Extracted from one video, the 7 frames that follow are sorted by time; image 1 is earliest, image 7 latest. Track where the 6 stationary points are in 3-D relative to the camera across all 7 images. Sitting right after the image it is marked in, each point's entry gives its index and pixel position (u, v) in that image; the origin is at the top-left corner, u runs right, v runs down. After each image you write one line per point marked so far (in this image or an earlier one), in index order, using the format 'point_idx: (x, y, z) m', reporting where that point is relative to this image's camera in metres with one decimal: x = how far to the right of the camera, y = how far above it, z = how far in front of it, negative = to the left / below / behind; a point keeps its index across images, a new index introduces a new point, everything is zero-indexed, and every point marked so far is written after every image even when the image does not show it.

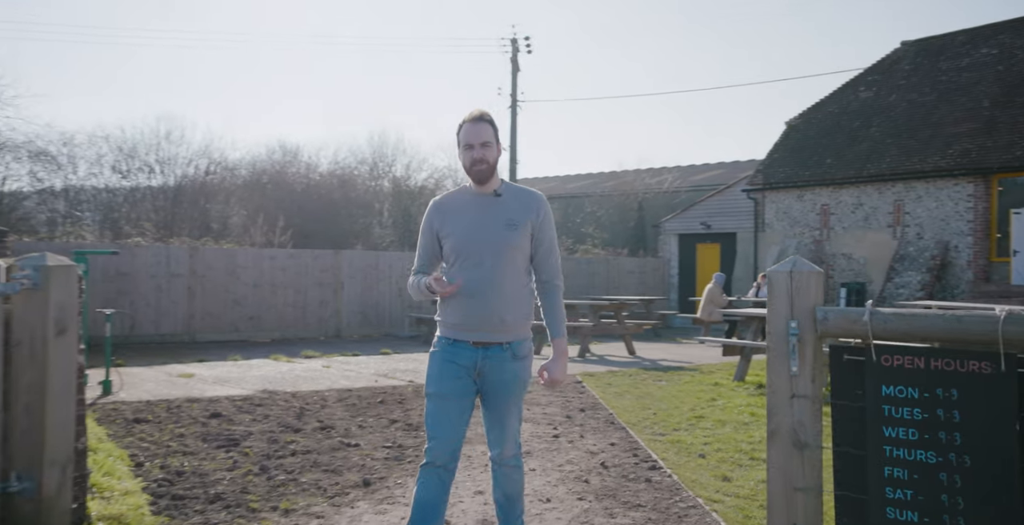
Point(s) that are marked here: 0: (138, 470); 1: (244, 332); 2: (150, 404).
0: (-2.7, -1.5, +5.0) m
1: (-5.7, -1.5, +15.0) m
2: (-4.0, -1.6, +7.8) m
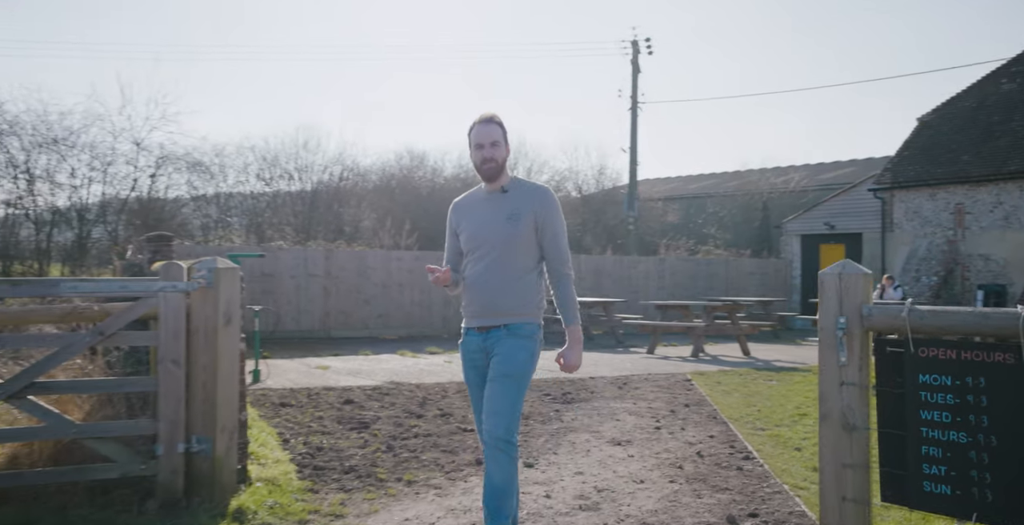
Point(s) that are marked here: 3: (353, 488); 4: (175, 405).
0: (-1.8, -1.5, +5.8) m
1: (-3.1, -1.5, +16.1) m
2: (-2.7, -1.6, +8.7) m
3: (-1.0, -1.4, +4.5) m
4: (-2.1, -0.9, +4.3) m
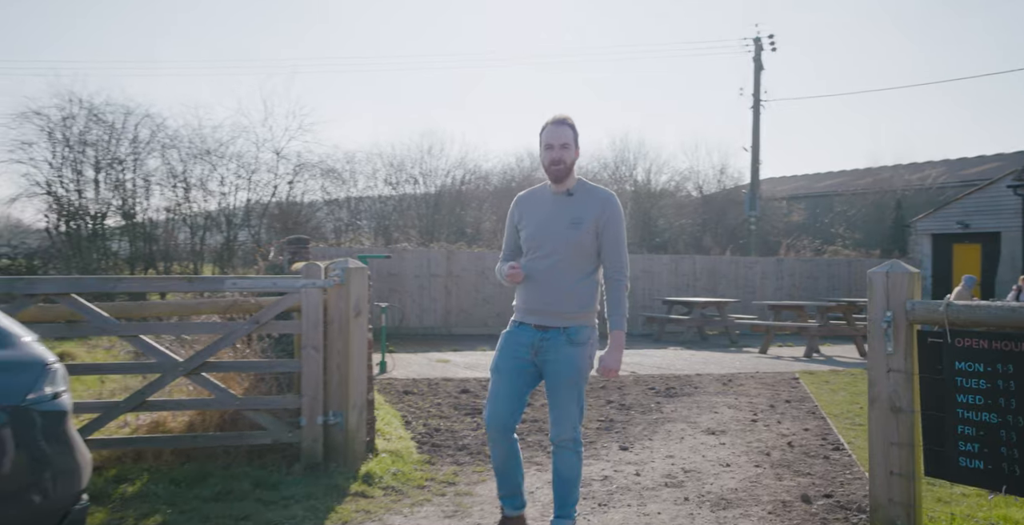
0: (-0.9, -1.5, +6.4) m
1: (-0.5, -1.5, +16.8) m
2: (-1.3, -1.6, +9.5) m
3: (-0.3, -1.4, +5.1) m
4: (-1.4, -0.9, +5.0) m
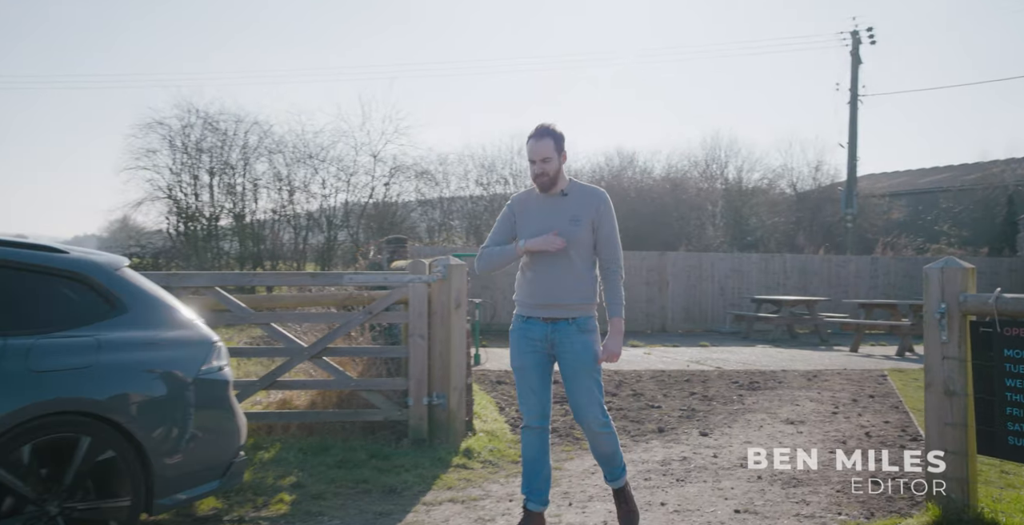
0: (-0.1, -1.4, +6.9) m
1: (+1.7, -1.5, +17.2) m
2: (-0.1, -1.5, +10.0) m
3: (+0.4, -1.3, +5.5) m
4: (-0.7, -0.8, +5.6) m
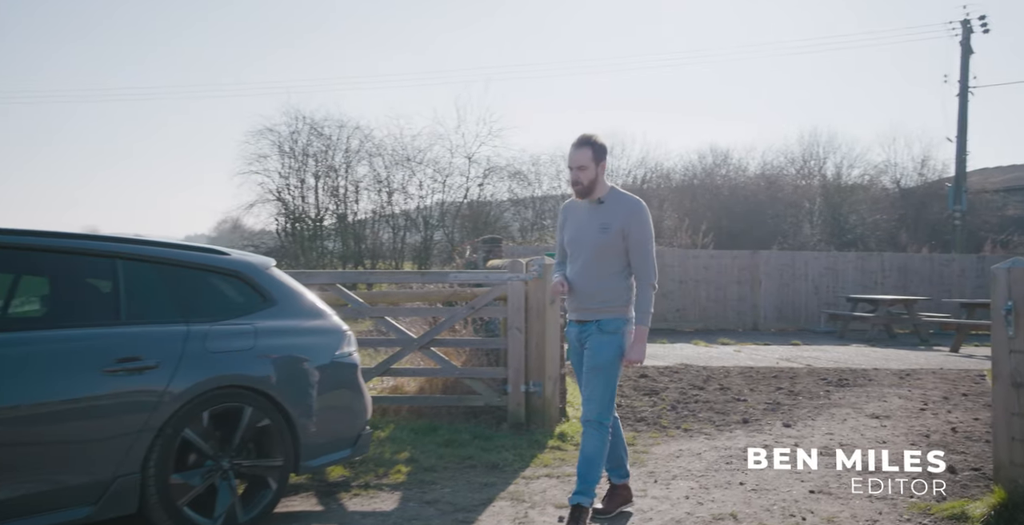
0: (+0.8, -1.4, +7.3) m
1: (+3.9, -1.5, +17.3) m
2: (+1.3, -1.5, +10.4) m
3: (+1.1, -1.3, +5.9) m
4: (+0.1, -0.8, +6.1) m
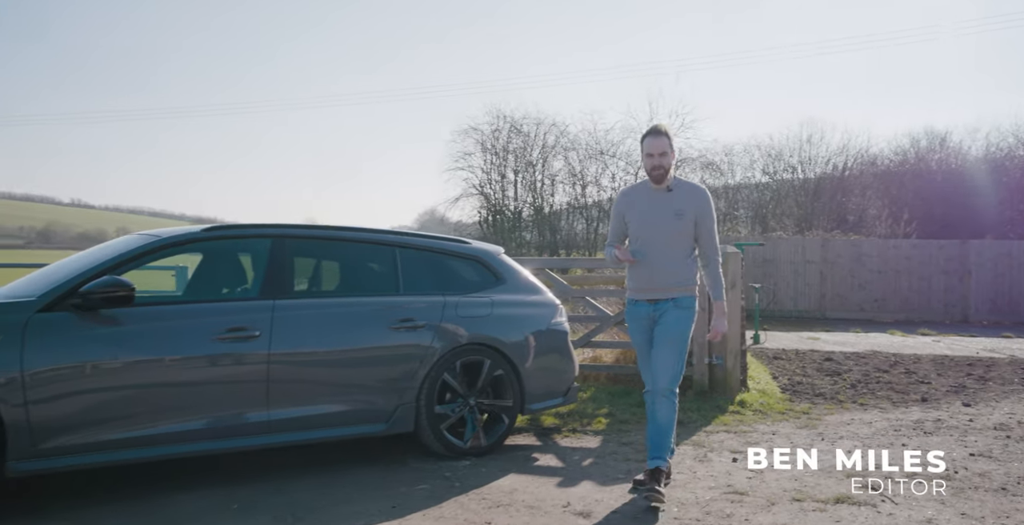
0: (+2.9, -1.3, +7.8) m
1: (+8.5, -1.2, +16.6) m
2: (+4.2, -1.4, +10.7) m
3: (+2.8, -1.2, +6.3) m
4: (+1.9, -0.7, +6.9) m
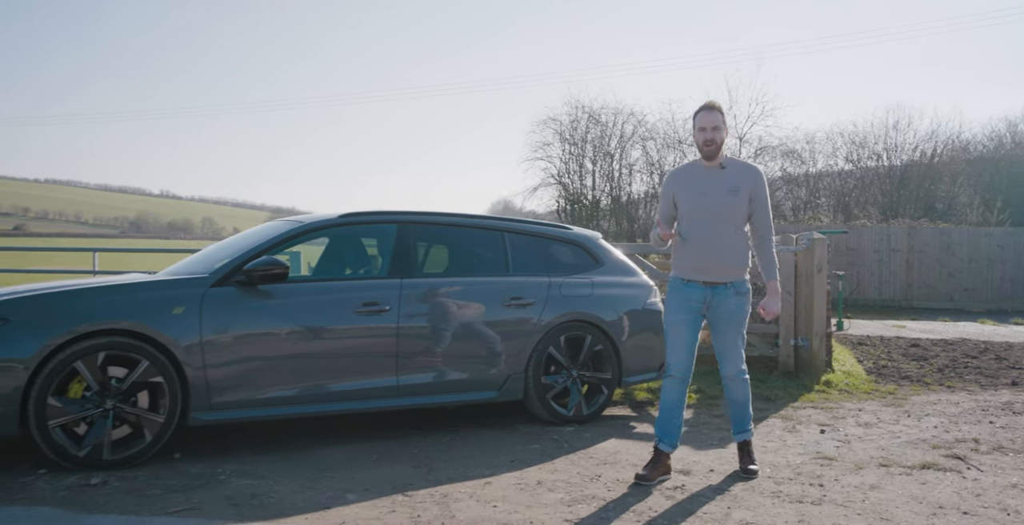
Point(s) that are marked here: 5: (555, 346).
0: (+4.0, -1.2, +8.0) m
1: (+10.4, -1.0, +16.2) m
2: (+5.5, -1.2, +10.7) m
3: (+3.7, -1.1, +6.5) m
4: (+2.8, -0.6, +7.1) m
5: (+0.3, -0.7, +5.6) m
